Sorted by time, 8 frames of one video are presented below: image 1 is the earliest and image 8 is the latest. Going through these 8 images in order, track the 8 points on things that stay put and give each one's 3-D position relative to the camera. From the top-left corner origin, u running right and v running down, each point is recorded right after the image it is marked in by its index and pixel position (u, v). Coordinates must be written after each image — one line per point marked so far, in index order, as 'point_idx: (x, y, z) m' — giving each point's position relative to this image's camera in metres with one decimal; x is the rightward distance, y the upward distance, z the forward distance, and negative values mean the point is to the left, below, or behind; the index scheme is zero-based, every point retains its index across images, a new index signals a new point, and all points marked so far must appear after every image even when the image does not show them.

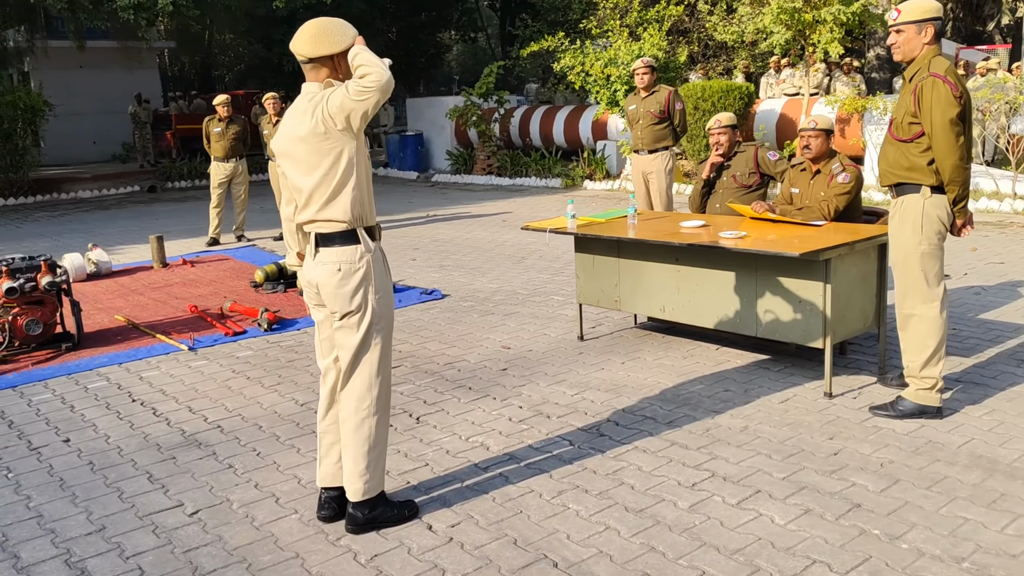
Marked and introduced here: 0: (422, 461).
0: (-0.4, -0.8, +4.0) m
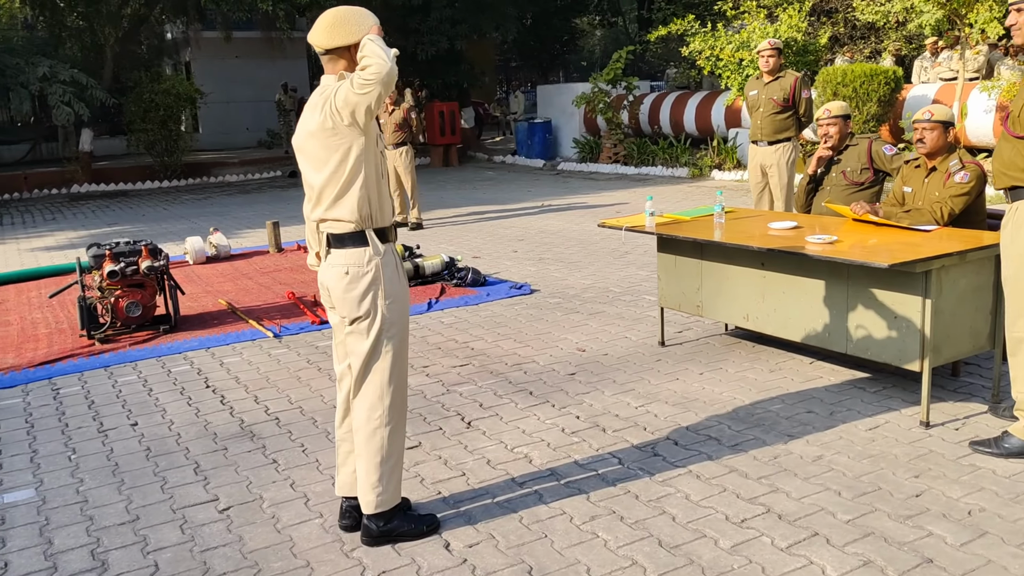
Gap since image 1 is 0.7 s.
0: (-0.2, -0.8, +3.8) m
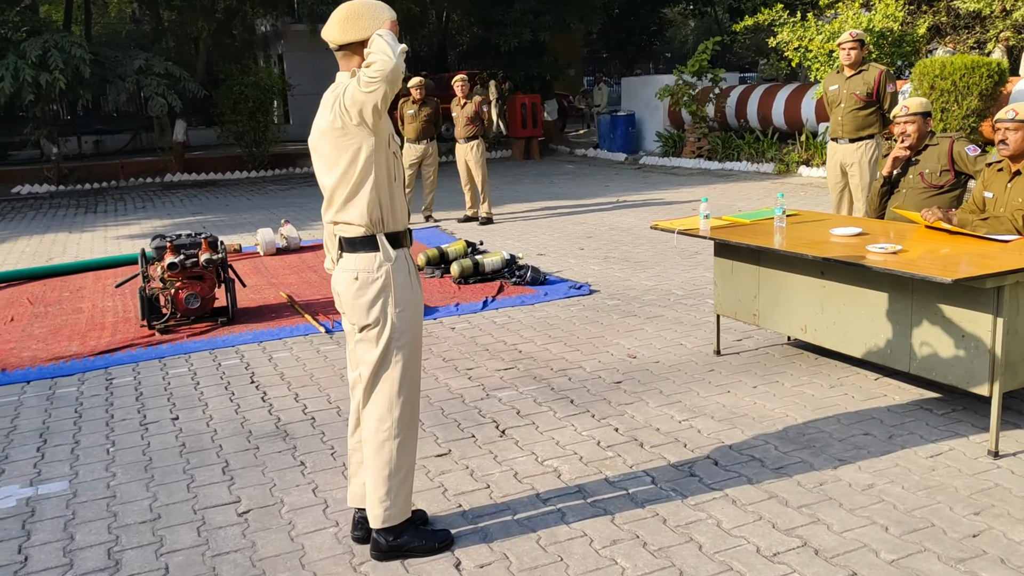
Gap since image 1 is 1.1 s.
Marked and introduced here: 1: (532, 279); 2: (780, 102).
0: (-0.1, -0.8, +3.7) m
1: (+0.2, +0.1, +7.4) m
2: (+4.9, +3.4, +16.2) m
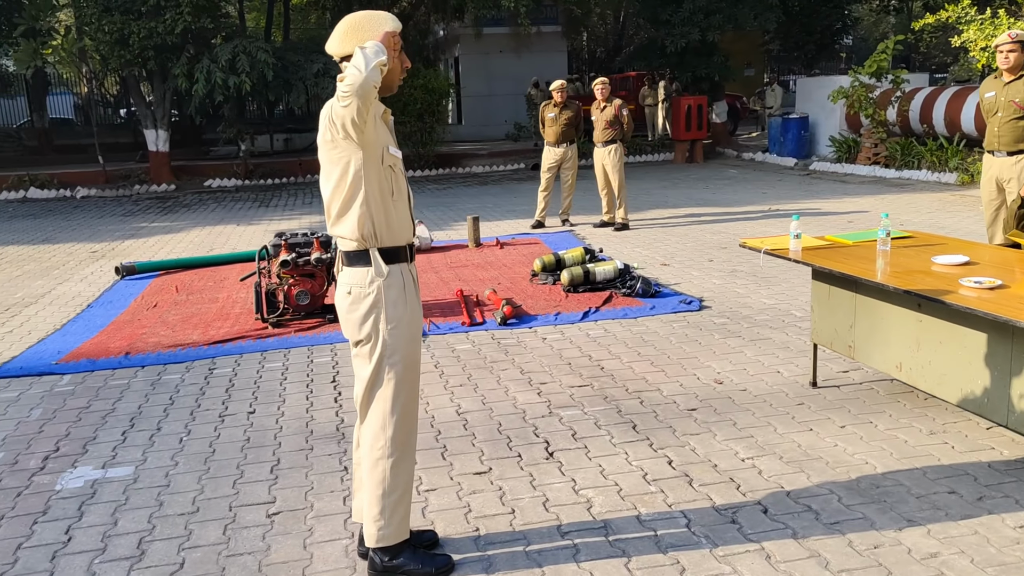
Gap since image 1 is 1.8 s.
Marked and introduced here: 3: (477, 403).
0: (0.0, -0.9, +3.5) m
1: (+1.1, 0.0, +7.1) m
2: (+7.7, +3.1, +14.8) m
3: (-0.2, -0.6, +4.8) m
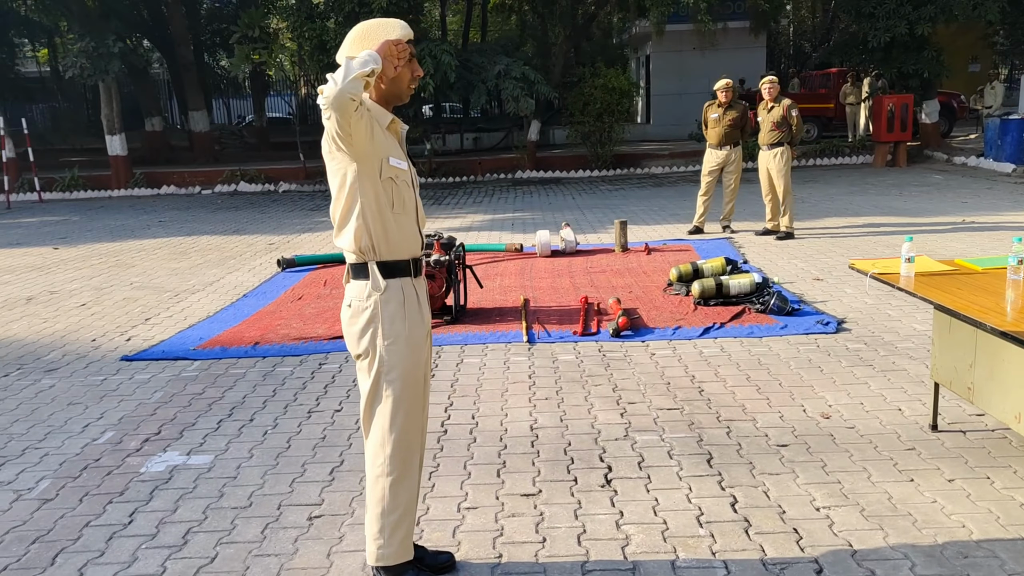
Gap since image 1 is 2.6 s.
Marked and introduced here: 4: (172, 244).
0: (+0.1, -1.0, +3.4) m
1: (+2.0, -0.1, +6.6) m
2: (+10.3, +2.6, +12.6) m
3: (+0.2, -0.7, +4.6) m
4: (-4.6, +0.6, +12.0) m
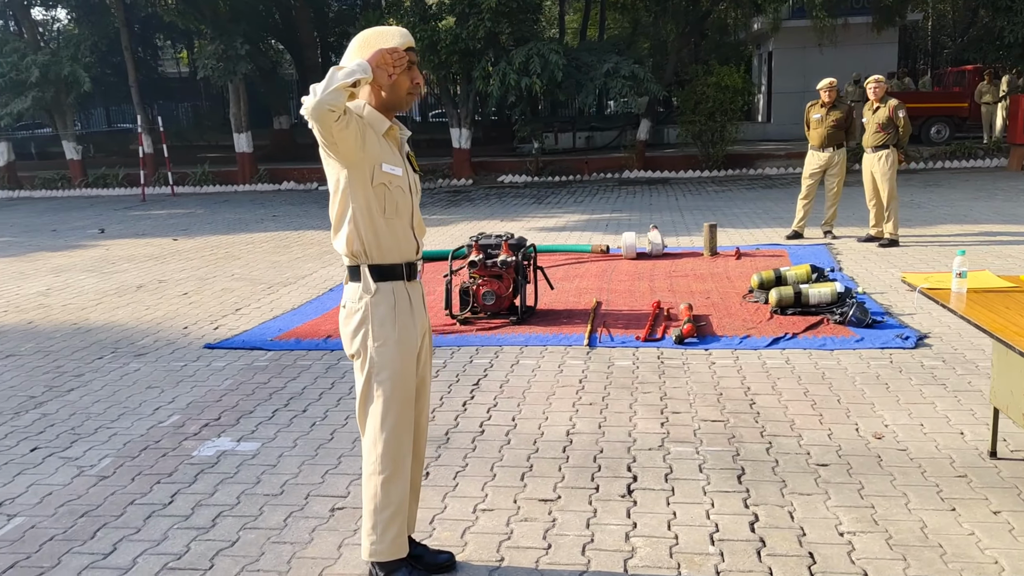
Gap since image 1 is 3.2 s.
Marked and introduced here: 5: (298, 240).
0: (+0.1, -1.0, +3.4) m
1: (+2.5, -0.2, +6.3) m
2: (+11.6, +2.3, +11.1) m
3: (+0.4, -0.7, +4.6) m
4: (-3.3, +0.7, +12.6) m
5: (-3.0, +0.7, +12.1) m
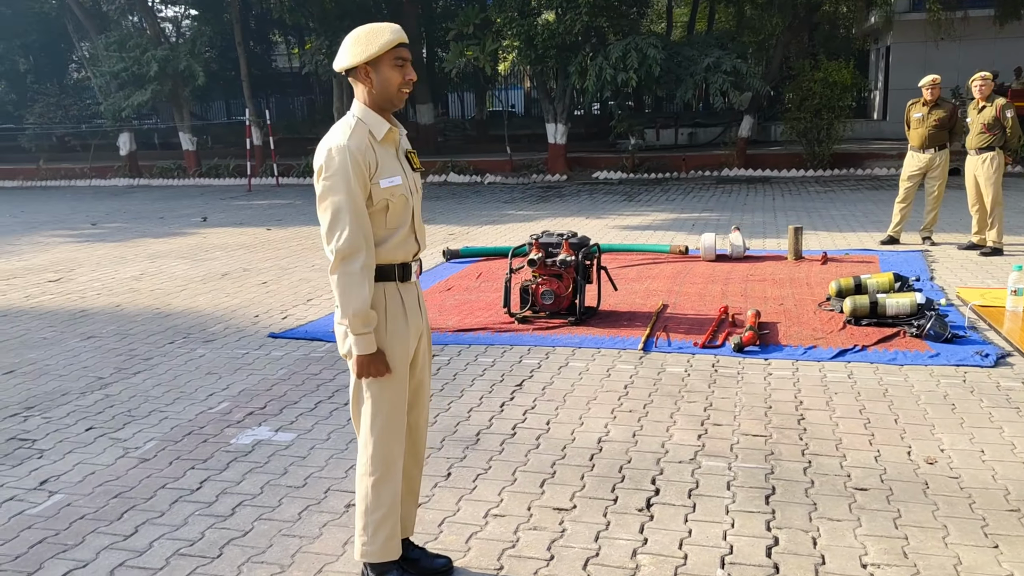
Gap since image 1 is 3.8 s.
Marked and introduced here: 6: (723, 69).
0: (+0.2, -1.0, +3.3) m
1: (+2.8, -0.3, +5.9) m
2: (+12.5, +1.9, +9.5) m
3: (+0.6, -0.7, +4.4) m
4: (-2.1, +0.9, +12.8) m
5: (-1.8, +0.8, +12.4) m
6: (+4.5, +4.7, +18.7) m
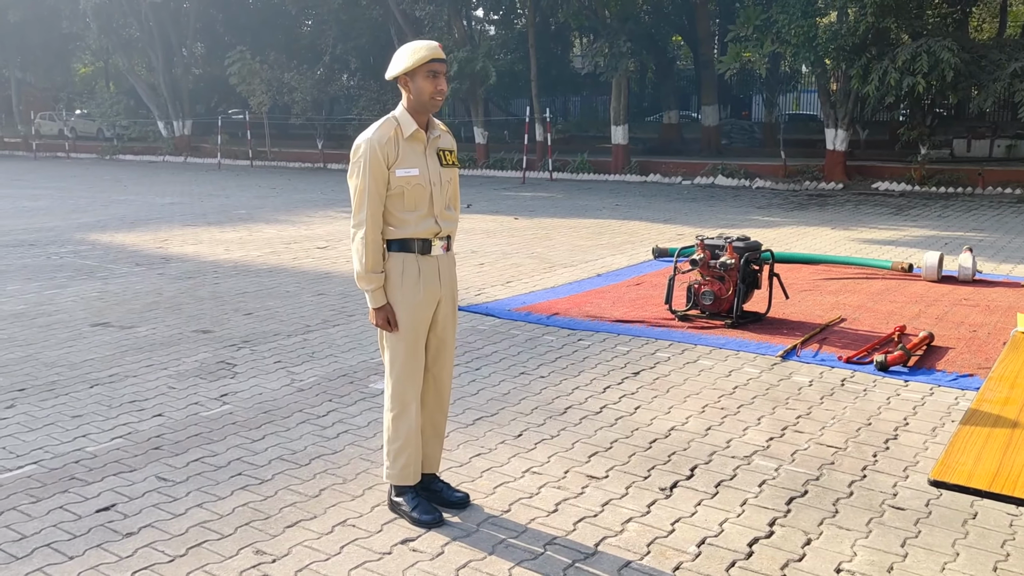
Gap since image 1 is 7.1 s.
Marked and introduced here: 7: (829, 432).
0: (+0.2, -0.9, +3.7) m
1: (+3.7, -0.5, +5.3) m
2: (+14.1, +0.8, +5.5) m
3: (+1.0, -0.7, +4.6) m
4: (+1.4, +1.0, +13.4) m
5: (+1.5, +0.9, +12.9) m
6: (+9.9, +4.0, +16.7) m
7: (+1.7, -0.7, +4.6) m
